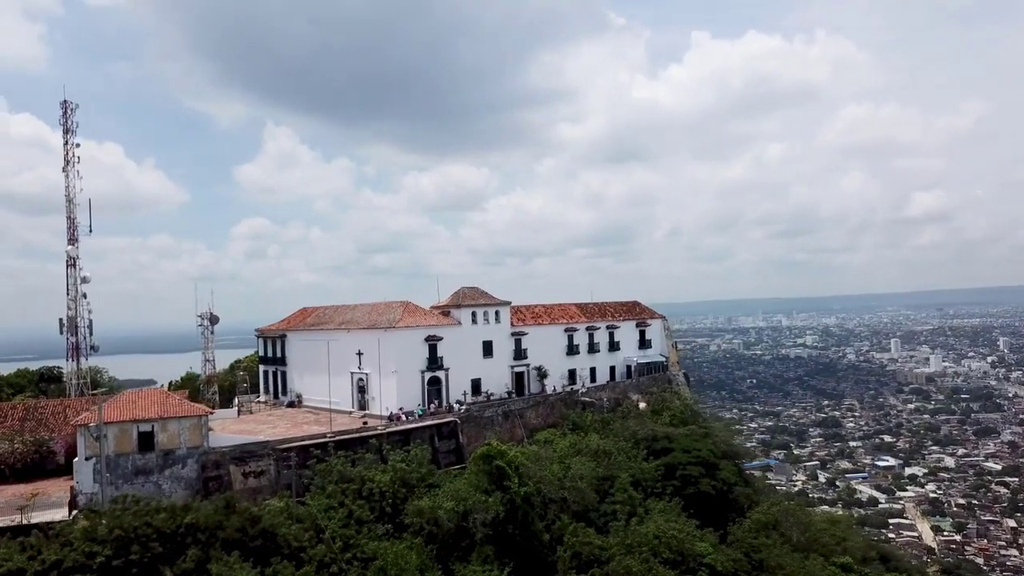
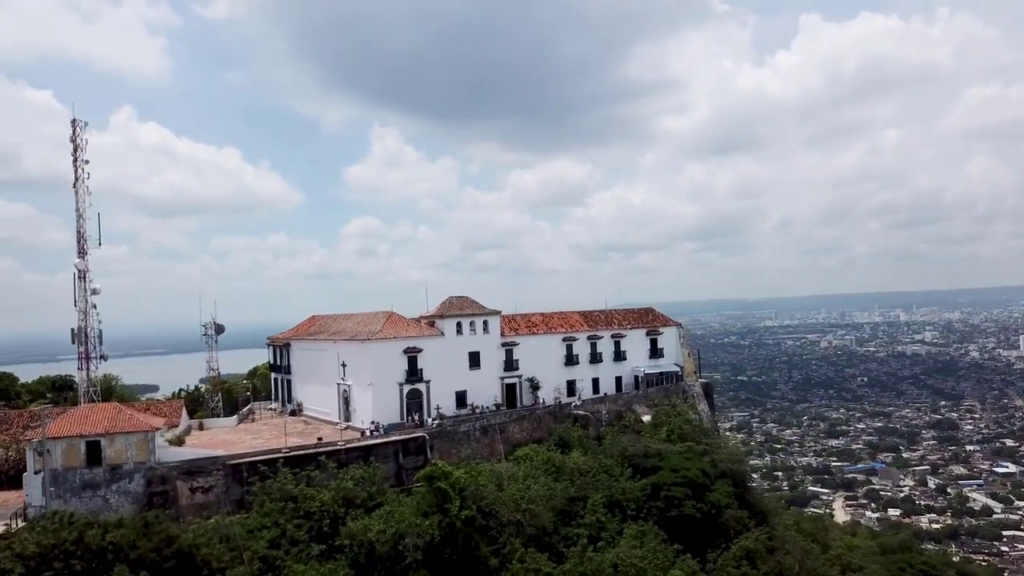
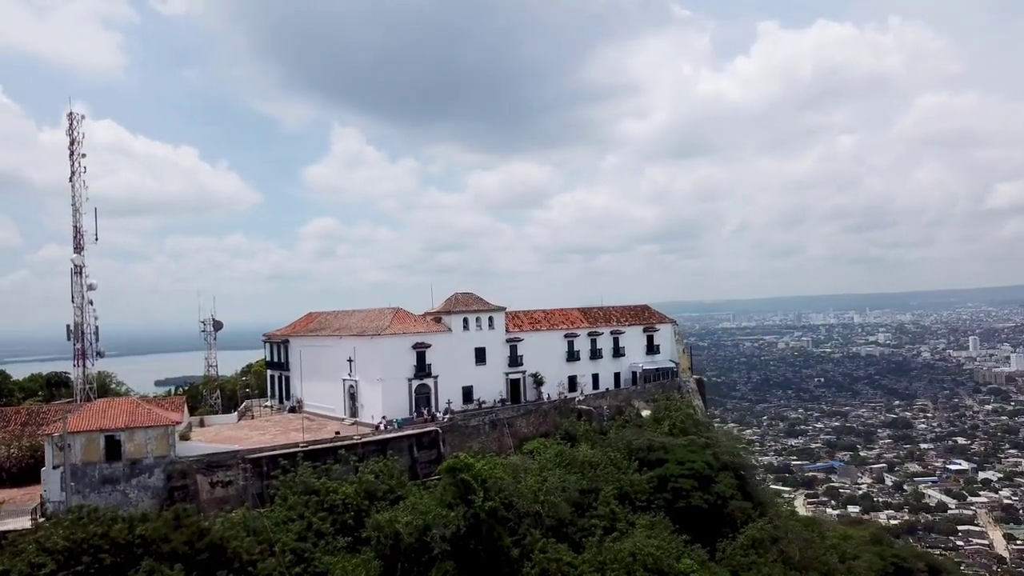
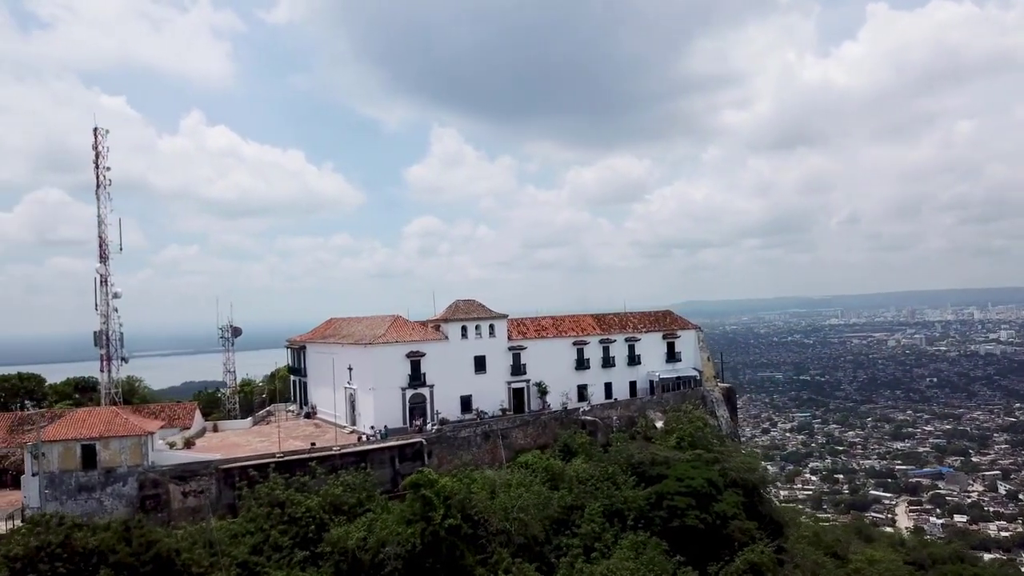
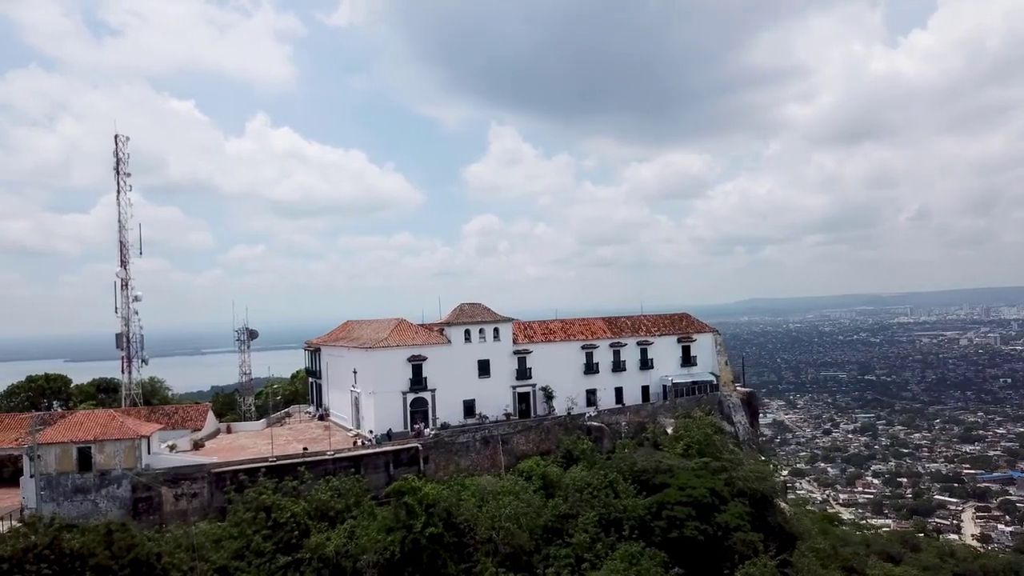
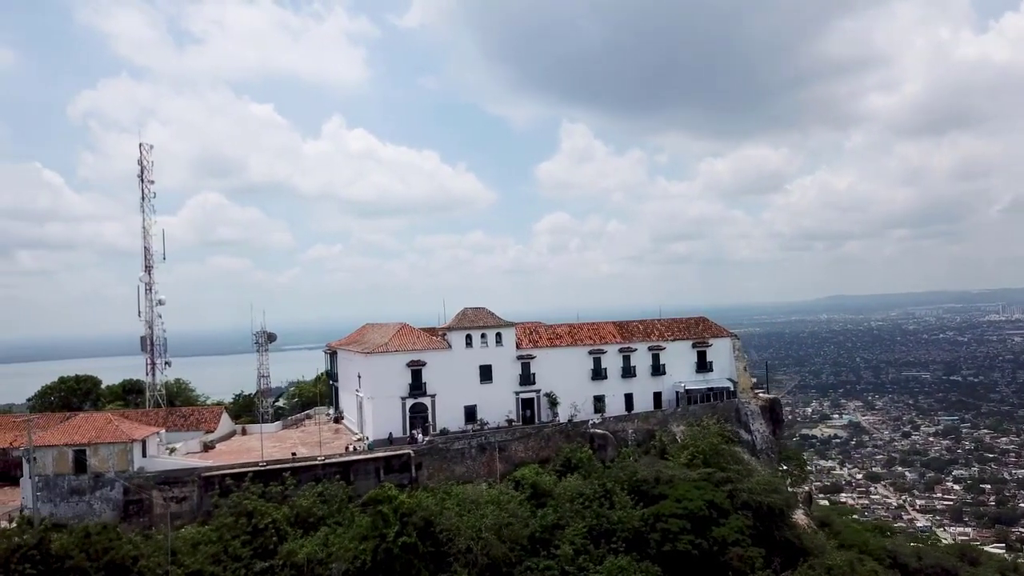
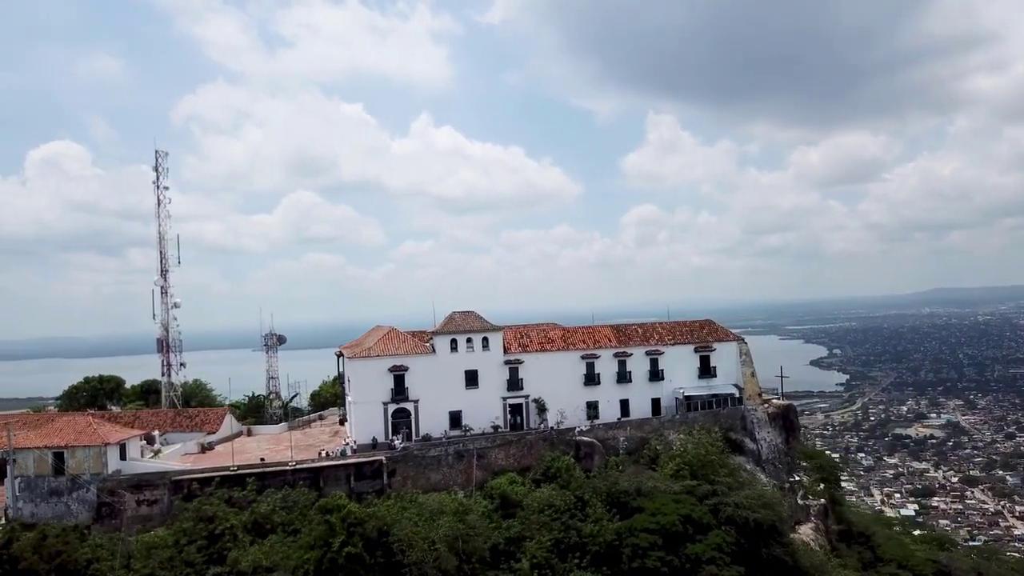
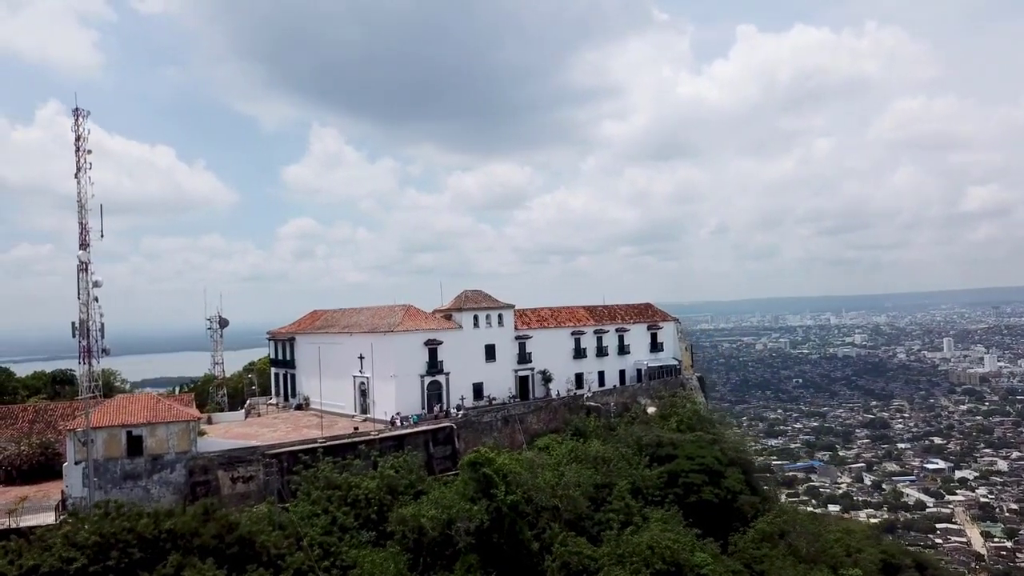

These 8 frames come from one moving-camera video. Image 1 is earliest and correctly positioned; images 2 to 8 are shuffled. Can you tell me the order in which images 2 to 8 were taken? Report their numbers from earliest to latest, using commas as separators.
8, 3, 2, 4, 5, 6, 7
